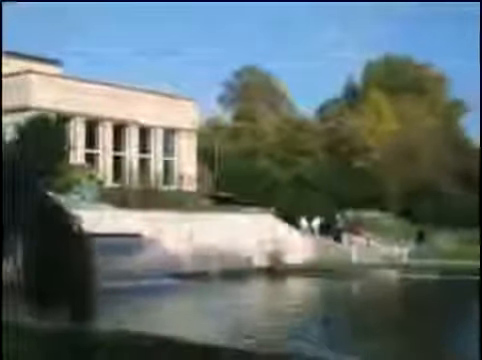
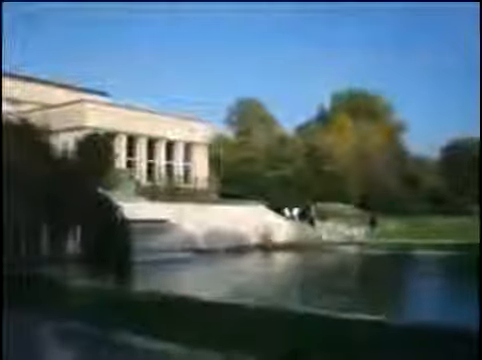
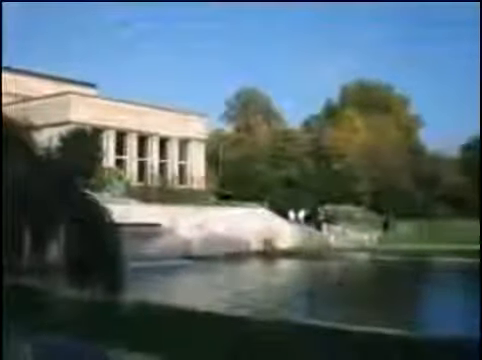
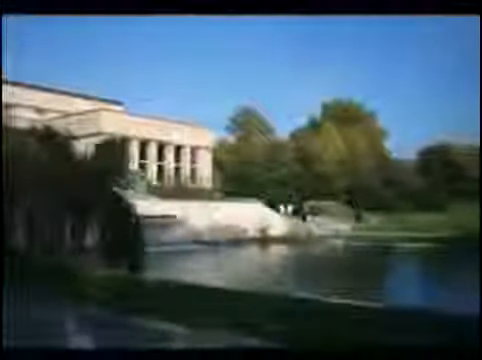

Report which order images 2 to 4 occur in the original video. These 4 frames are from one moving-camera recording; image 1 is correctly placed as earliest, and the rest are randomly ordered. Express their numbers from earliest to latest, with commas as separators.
3, 2, 4
